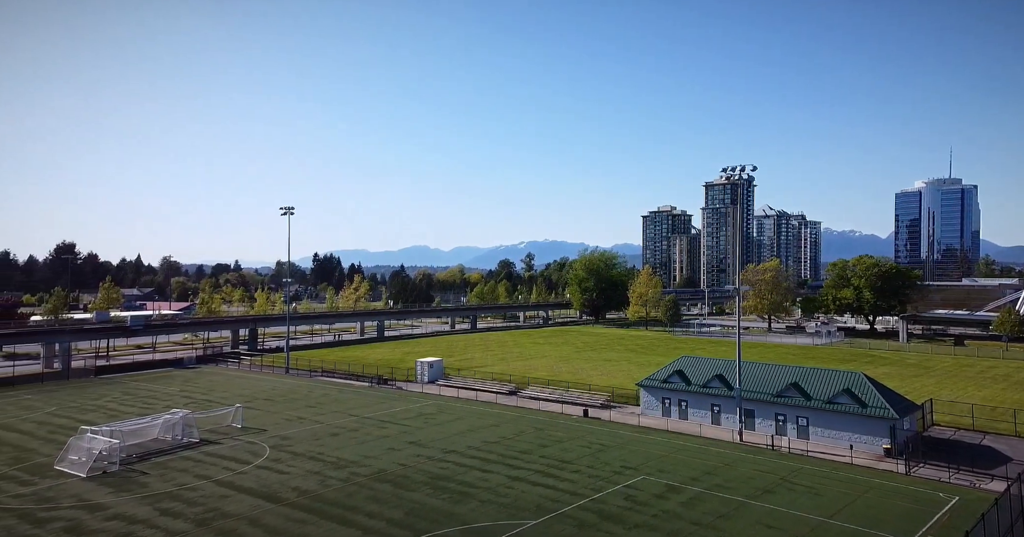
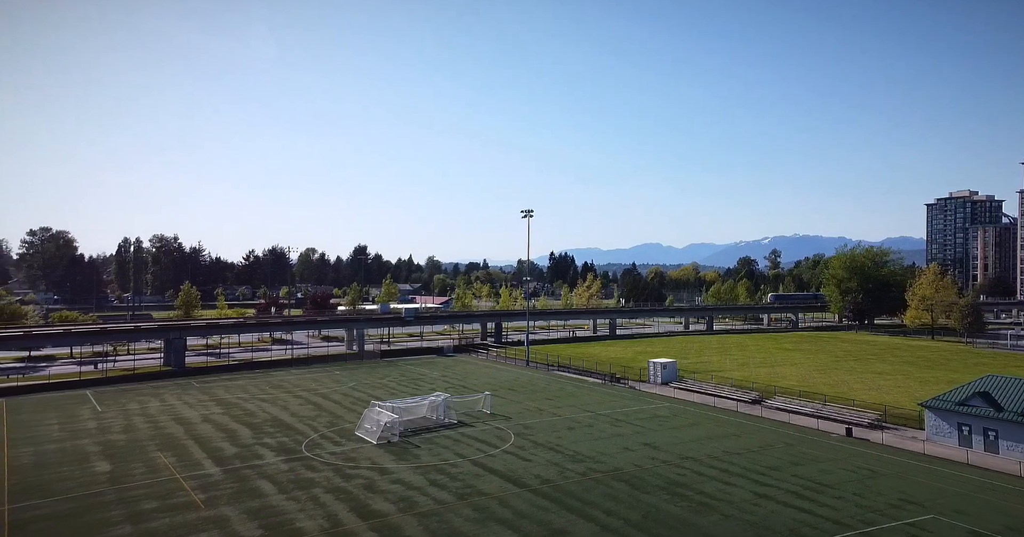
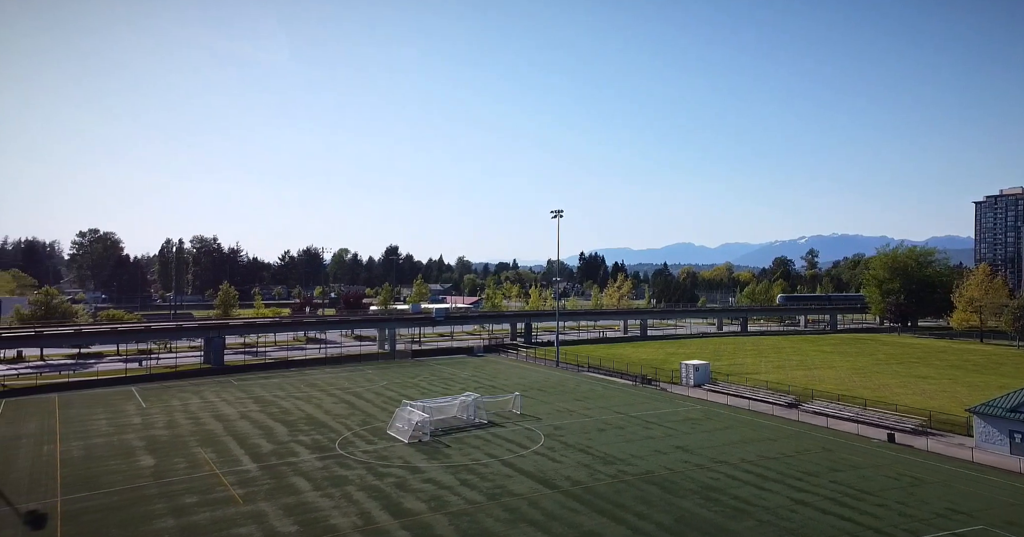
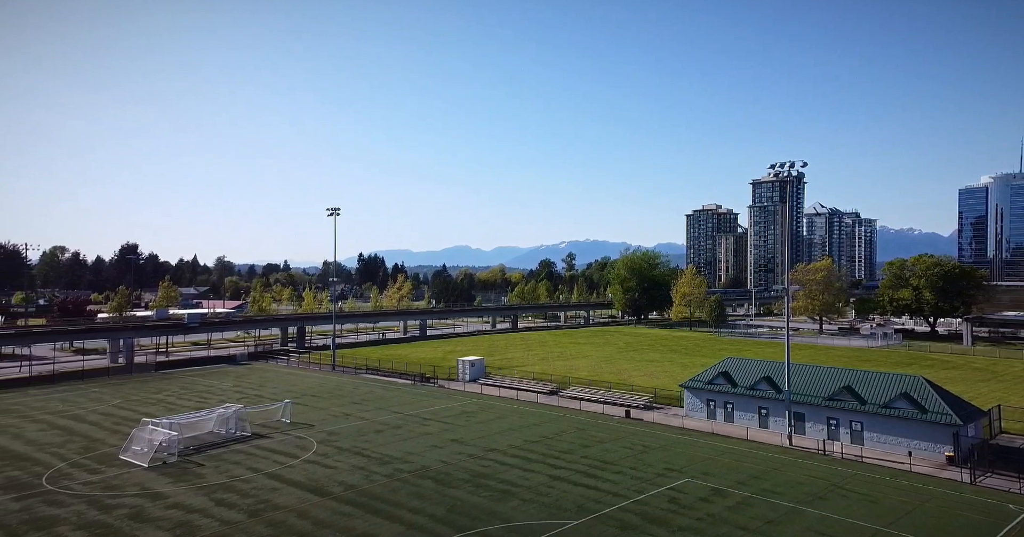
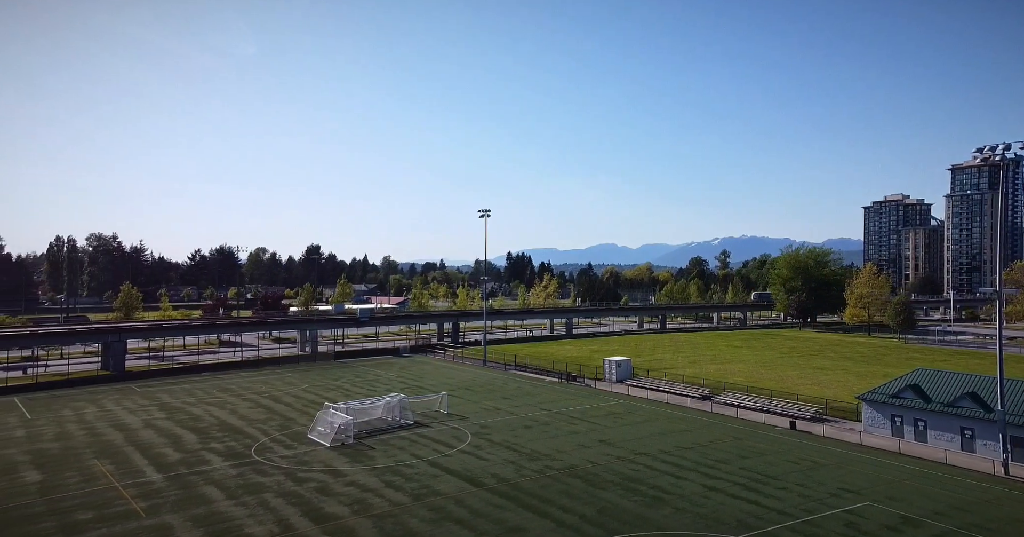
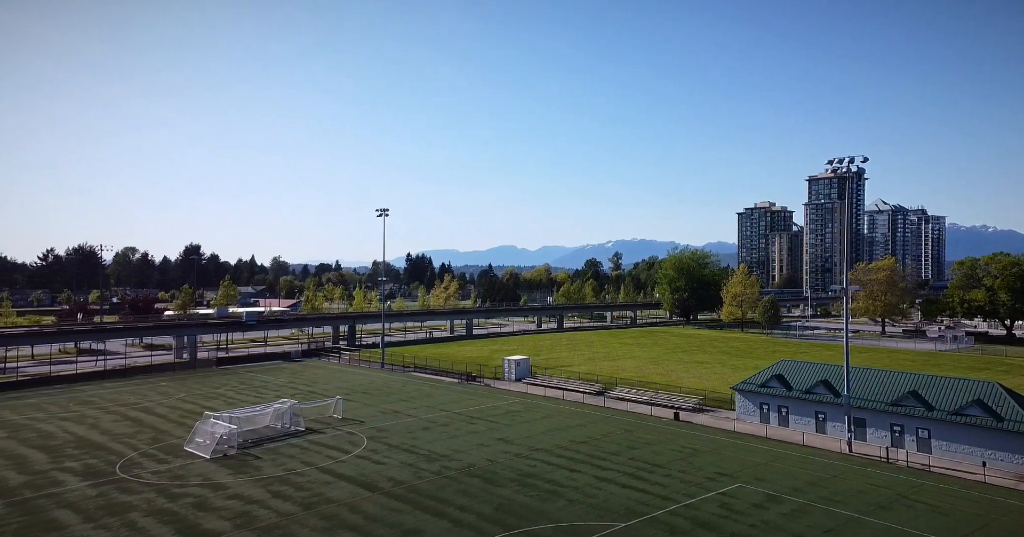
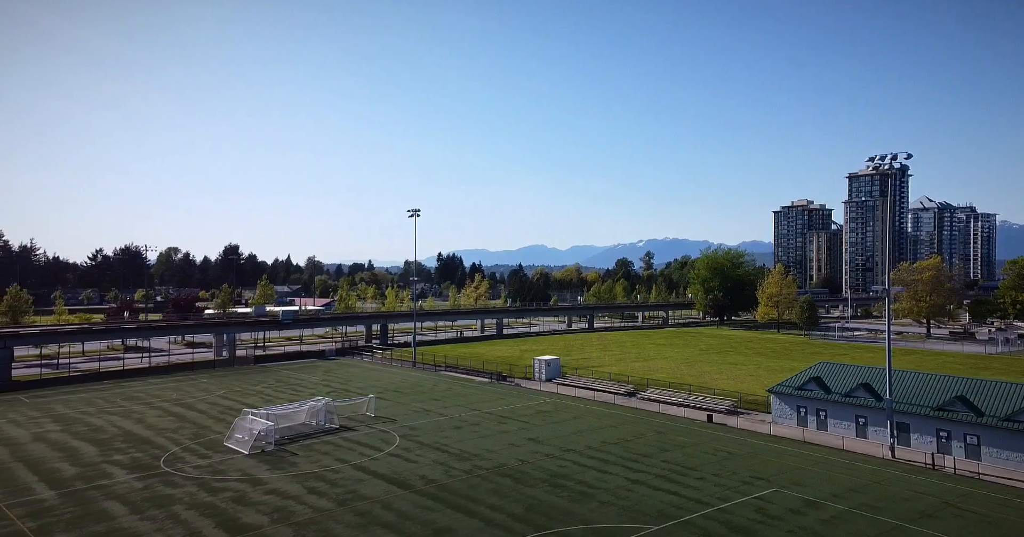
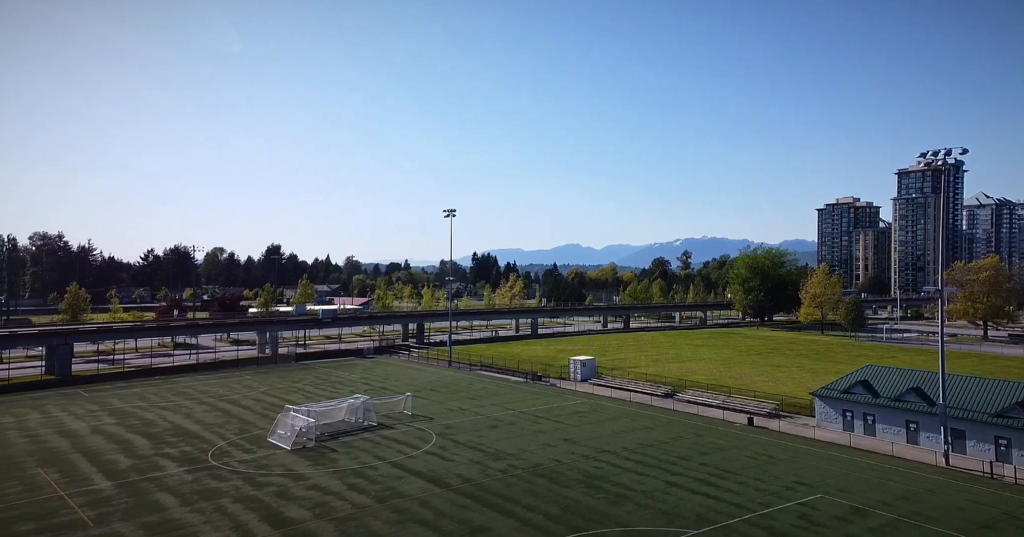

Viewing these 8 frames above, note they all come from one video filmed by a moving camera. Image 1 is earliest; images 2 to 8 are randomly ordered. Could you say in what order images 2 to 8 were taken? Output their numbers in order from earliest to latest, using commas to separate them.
4, 6, 7, 8, 5, 2, 3
